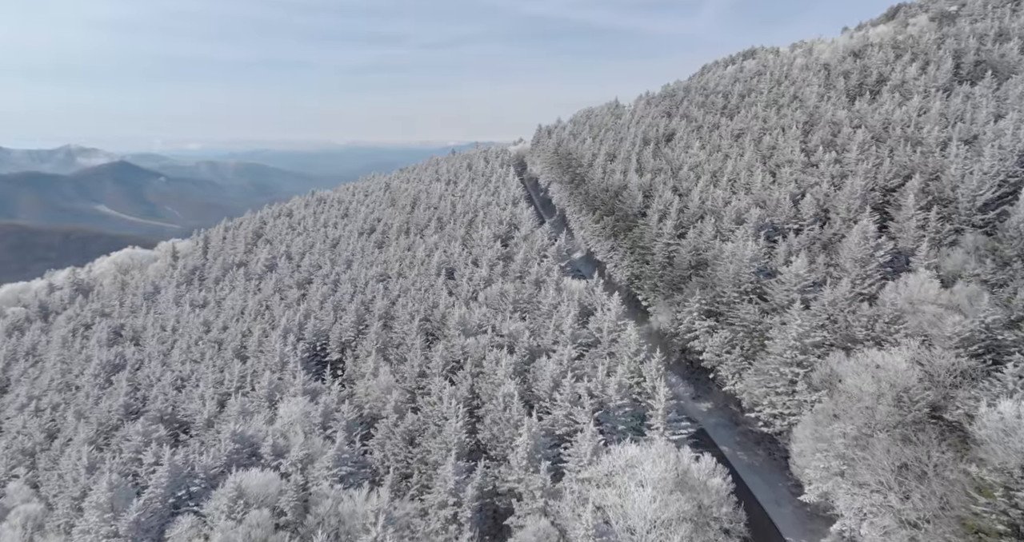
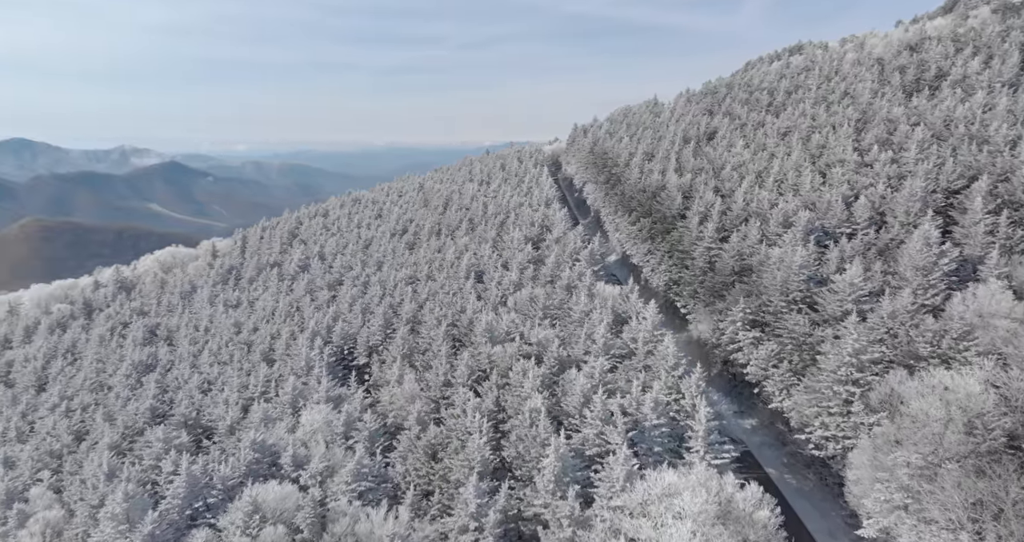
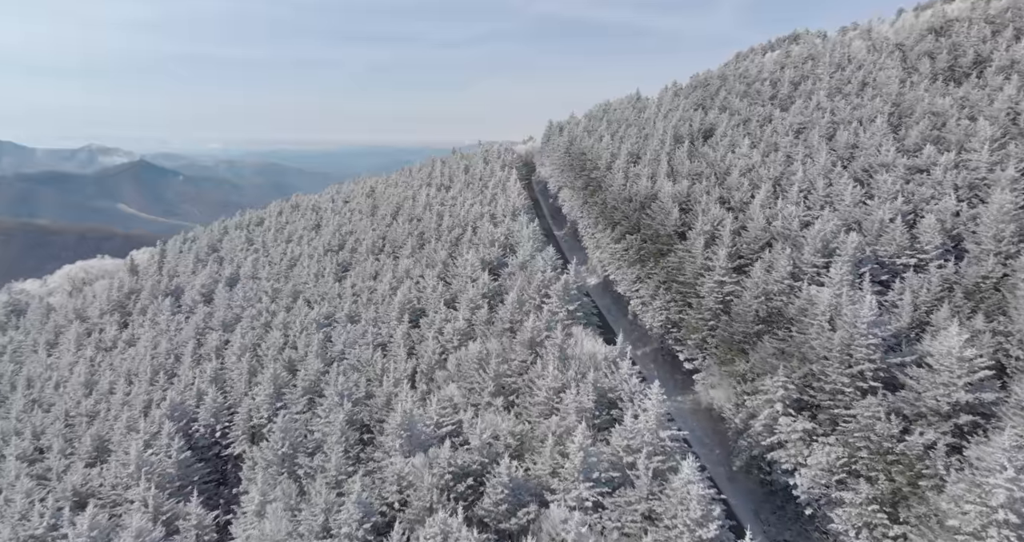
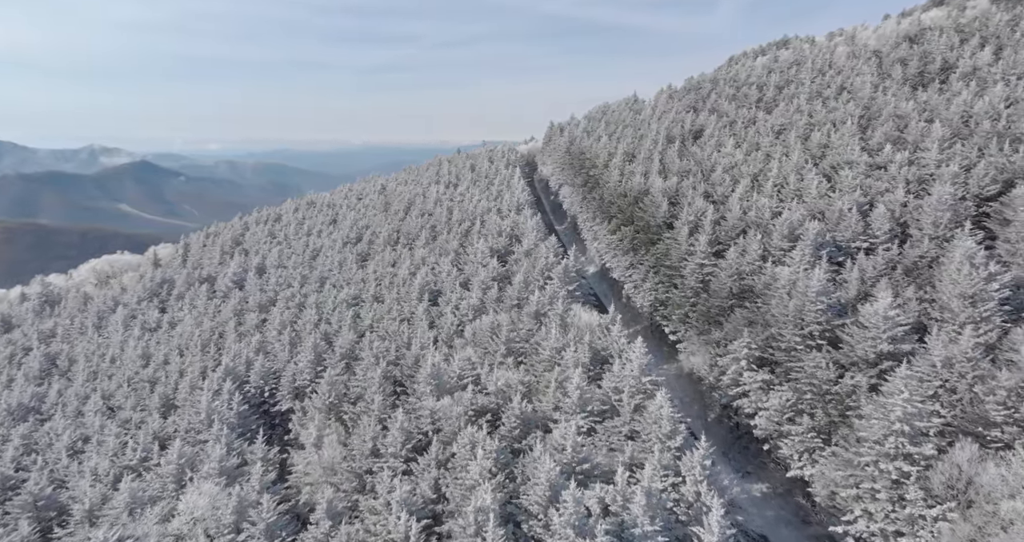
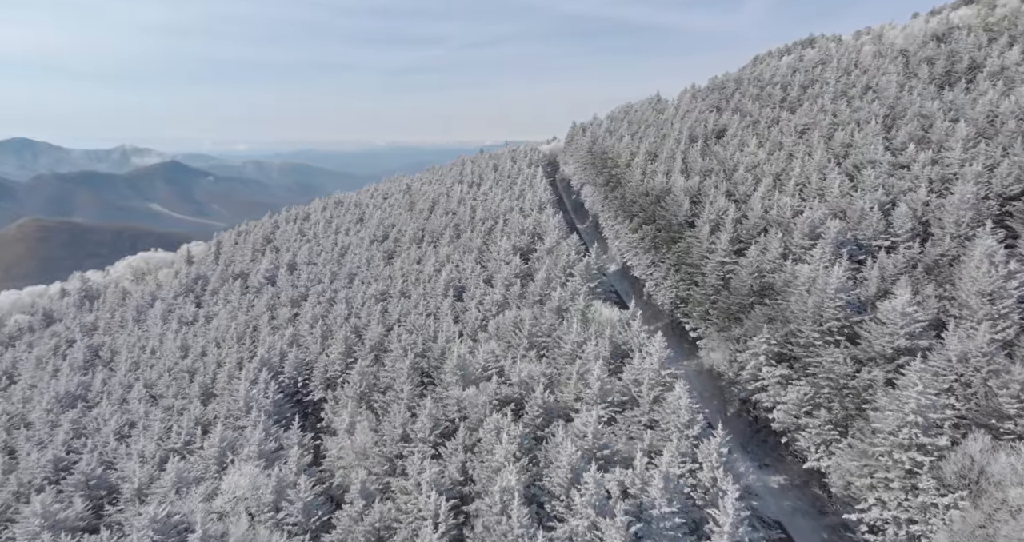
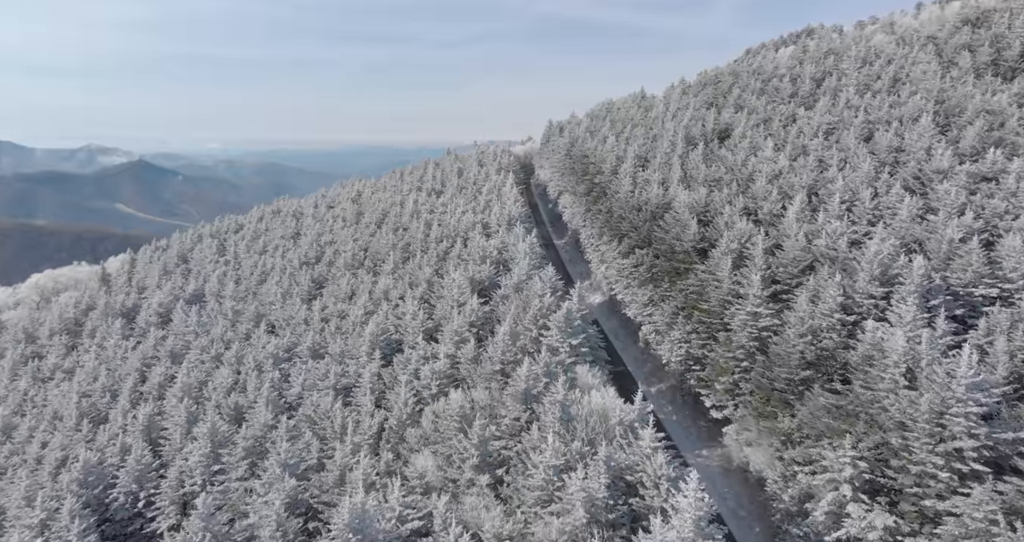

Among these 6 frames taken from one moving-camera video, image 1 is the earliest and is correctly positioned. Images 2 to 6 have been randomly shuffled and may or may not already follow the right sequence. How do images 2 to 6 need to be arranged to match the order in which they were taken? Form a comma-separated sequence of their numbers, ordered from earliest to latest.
2, 5, 4, 3, 6
